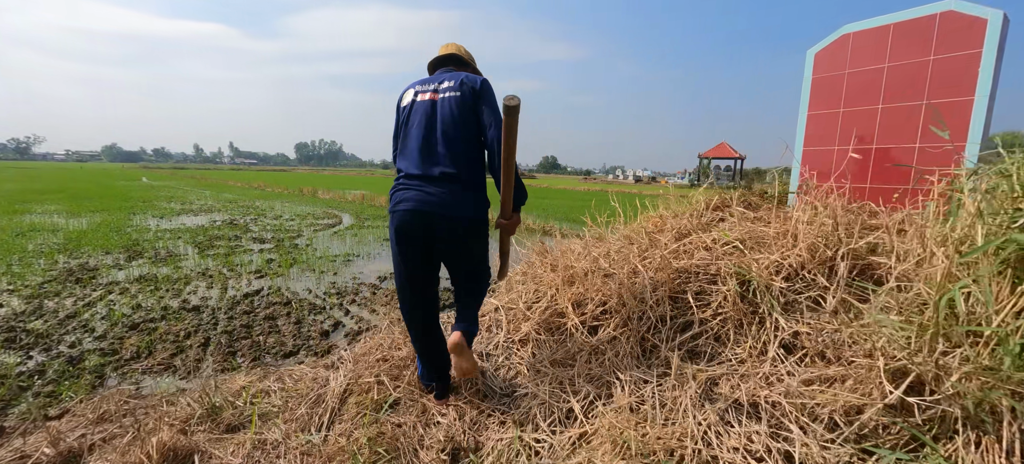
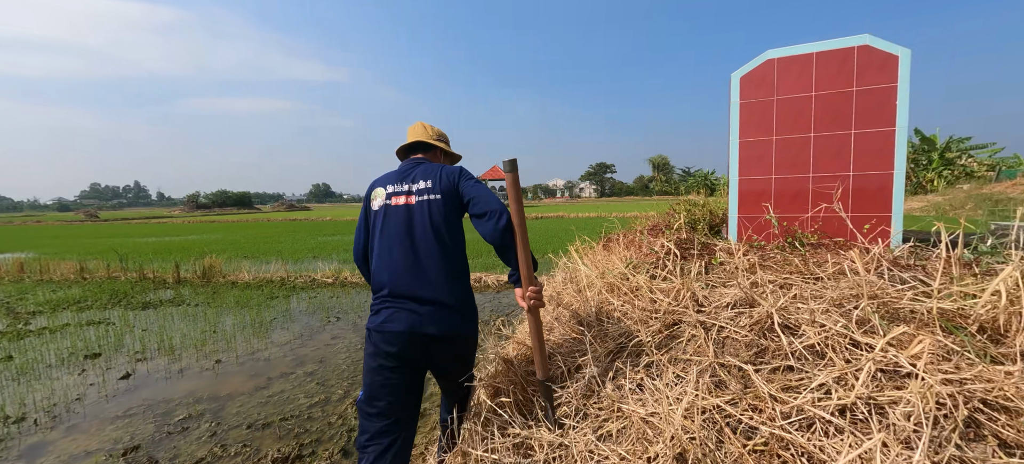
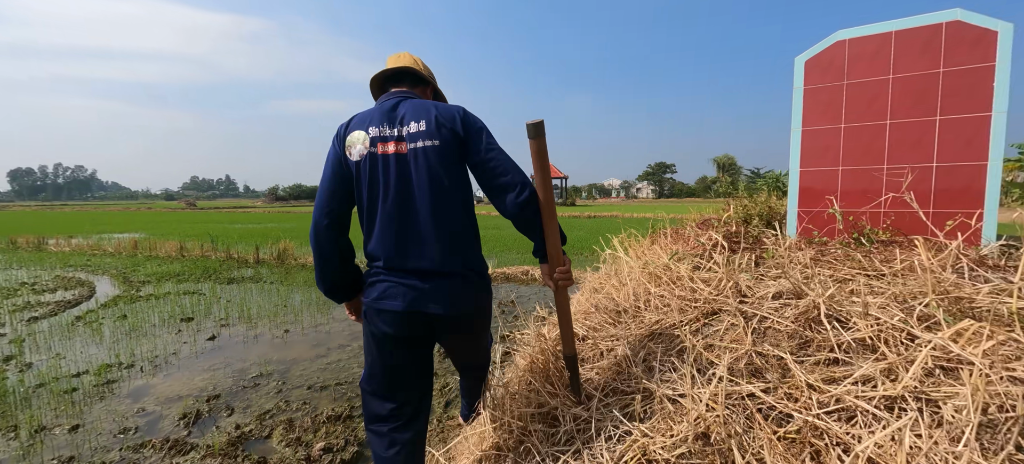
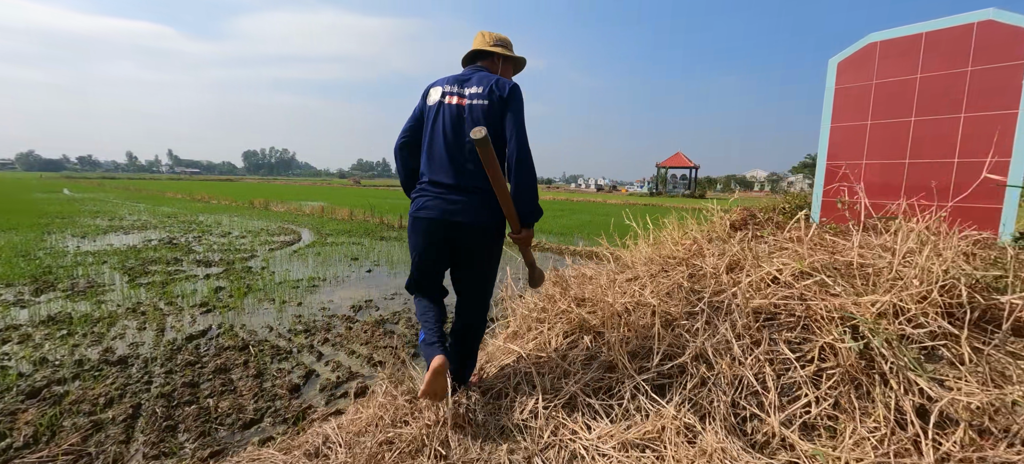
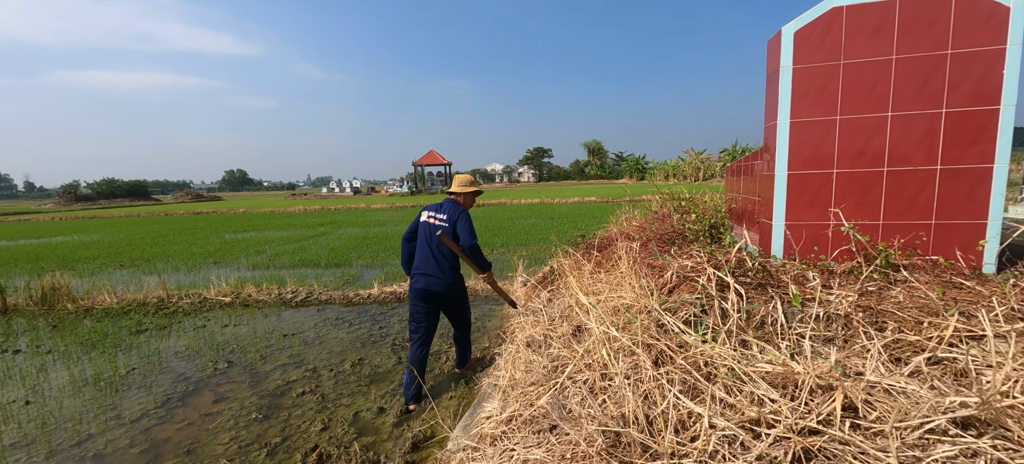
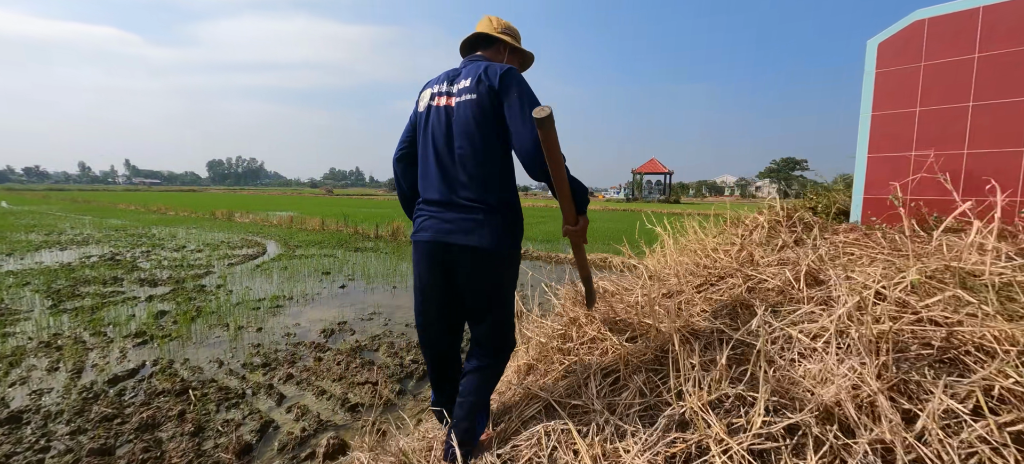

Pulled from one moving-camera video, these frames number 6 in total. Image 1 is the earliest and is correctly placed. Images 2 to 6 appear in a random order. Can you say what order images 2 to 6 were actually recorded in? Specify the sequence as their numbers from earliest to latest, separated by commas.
4, 6, 3, 2, 5
